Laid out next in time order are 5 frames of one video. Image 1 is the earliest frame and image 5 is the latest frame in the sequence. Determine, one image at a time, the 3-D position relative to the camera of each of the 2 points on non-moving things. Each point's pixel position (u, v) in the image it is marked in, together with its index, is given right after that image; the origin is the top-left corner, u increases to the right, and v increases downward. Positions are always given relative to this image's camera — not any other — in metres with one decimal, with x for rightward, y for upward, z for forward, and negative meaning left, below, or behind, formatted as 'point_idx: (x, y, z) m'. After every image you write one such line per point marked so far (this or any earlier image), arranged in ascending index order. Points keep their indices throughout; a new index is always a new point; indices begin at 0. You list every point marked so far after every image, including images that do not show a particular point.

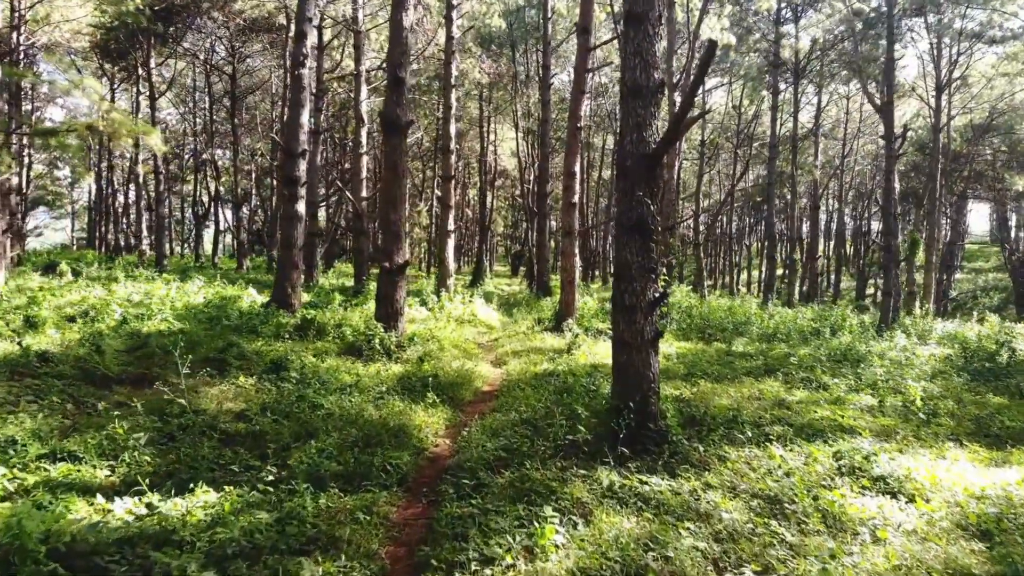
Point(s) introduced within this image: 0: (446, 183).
0: (-1.4, +2.2, +17.4) m
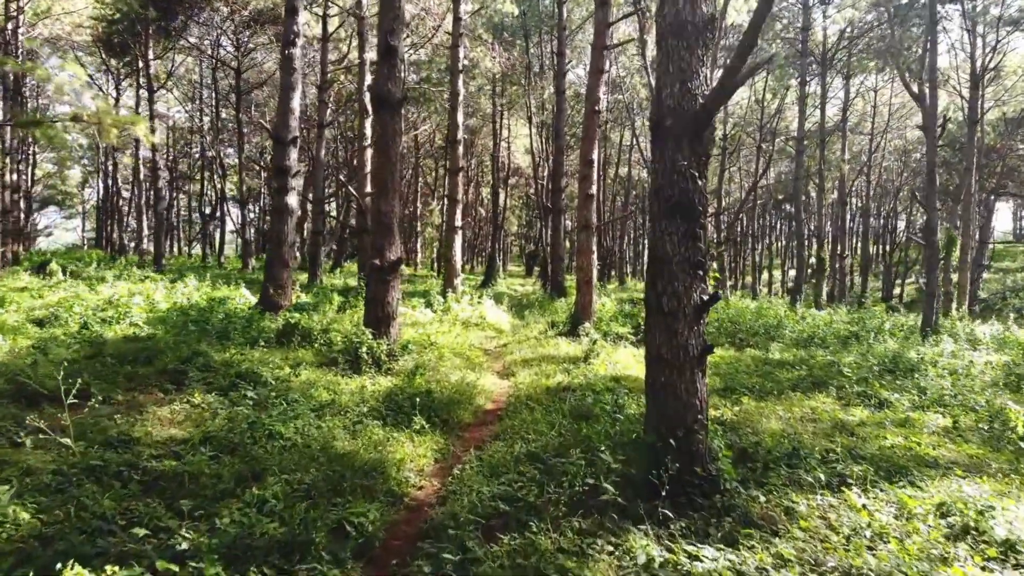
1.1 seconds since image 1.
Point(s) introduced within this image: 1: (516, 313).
0: (-1.2, +2.2, +16.1) m
1: (+0.1, -0.5, +16.8) m
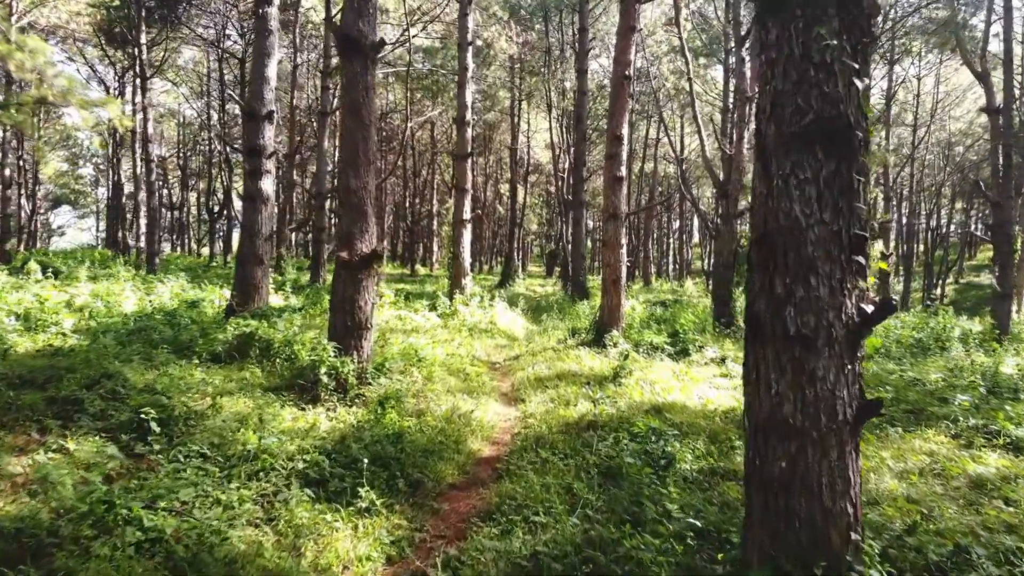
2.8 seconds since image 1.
0: (-0.9, +2.2, +14.3) m
1: (+0.4, -0.5, +14.9) m
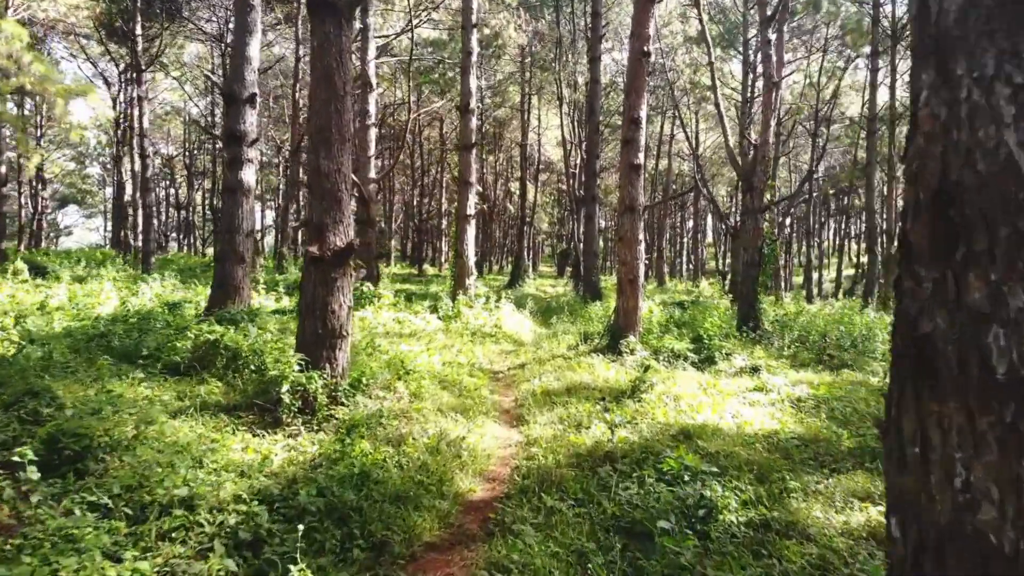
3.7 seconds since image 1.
0: (-0.8, +2.2, +13.3) m
1: (+0.5, -0.5, +13.9) m
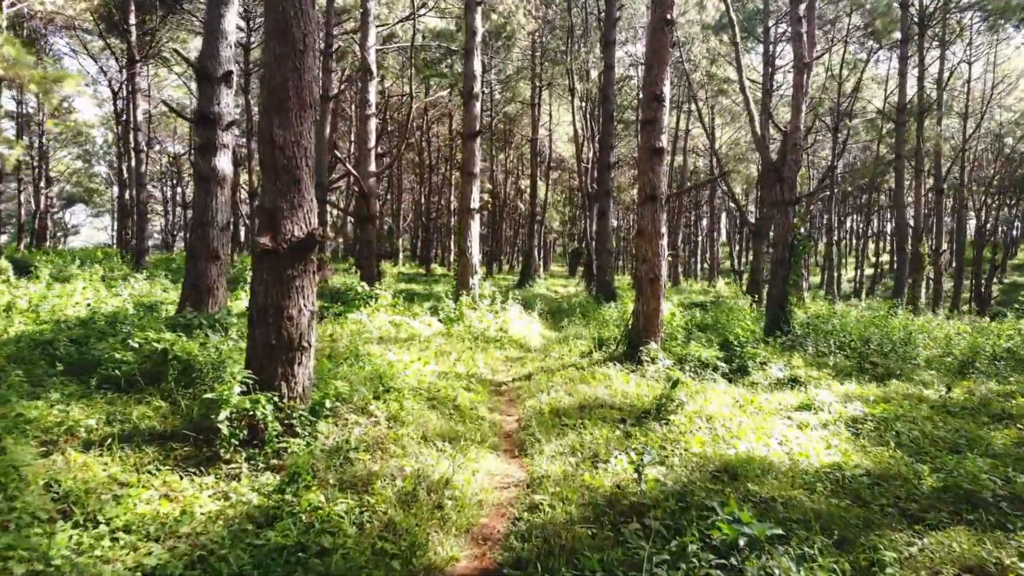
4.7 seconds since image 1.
0: (-0.7, +2.2, +12.3) m
1: (+0.6, -0.5, +12.9) m
